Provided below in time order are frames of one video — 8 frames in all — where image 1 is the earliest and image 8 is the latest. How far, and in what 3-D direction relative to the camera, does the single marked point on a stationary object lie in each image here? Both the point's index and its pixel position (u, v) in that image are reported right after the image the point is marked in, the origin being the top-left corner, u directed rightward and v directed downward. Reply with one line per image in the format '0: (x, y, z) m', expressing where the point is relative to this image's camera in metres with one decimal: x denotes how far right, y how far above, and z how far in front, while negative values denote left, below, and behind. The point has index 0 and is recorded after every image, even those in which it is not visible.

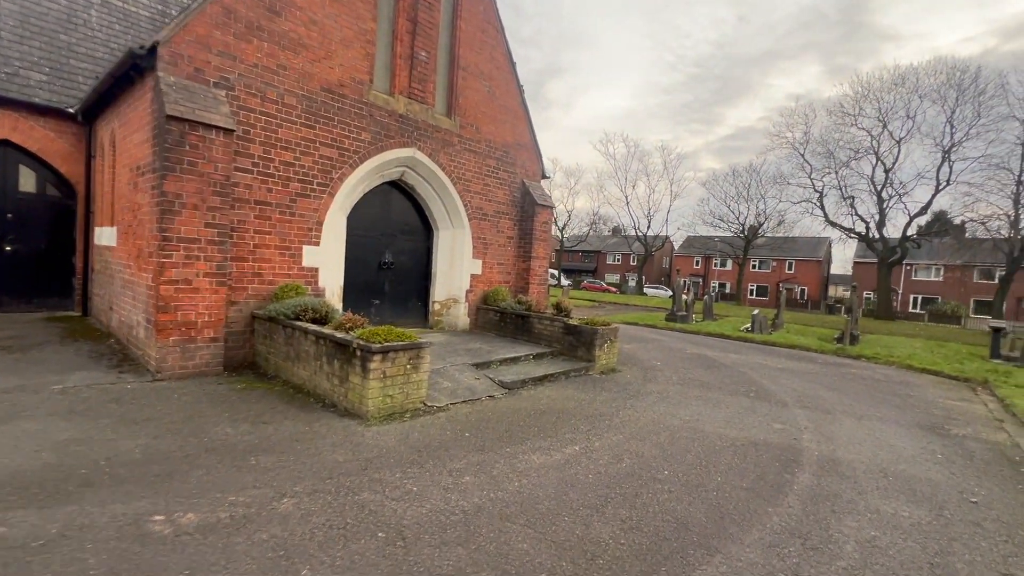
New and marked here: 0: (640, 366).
0: (+2.5, -1.5, +9.0) m
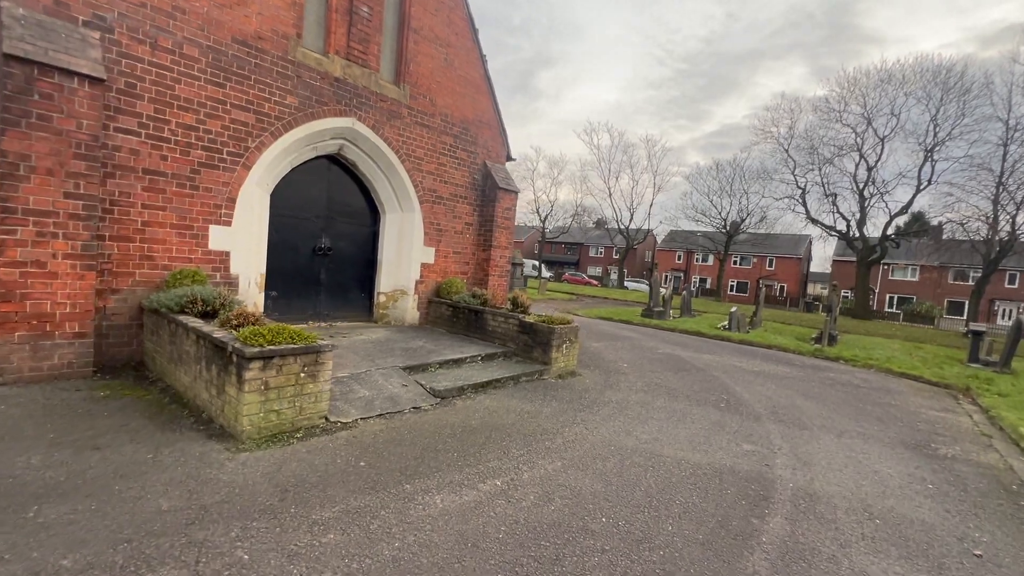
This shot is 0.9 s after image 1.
0: (+1.6, -1.4, +8.2) m
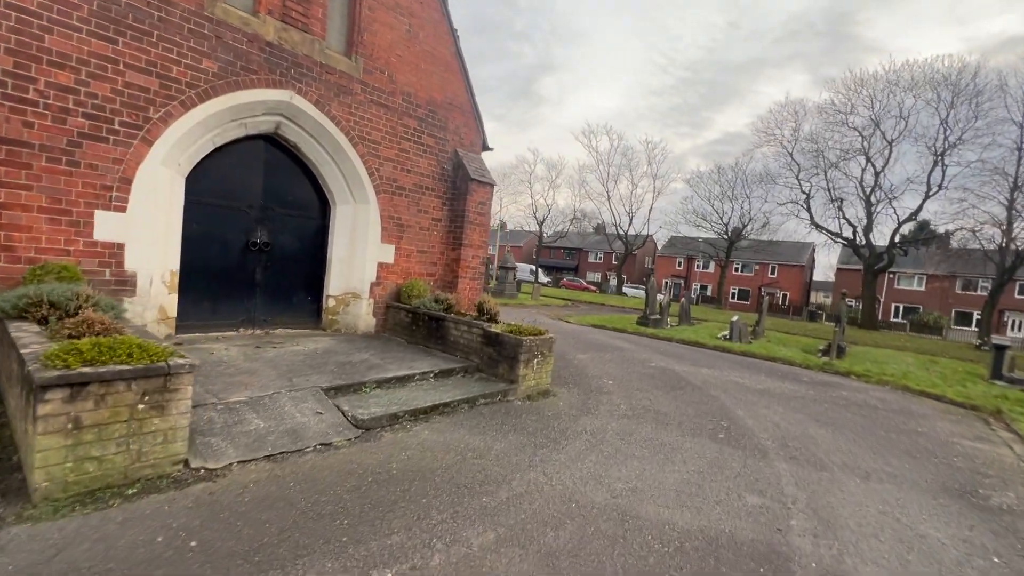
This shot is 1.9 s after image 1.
0: (+1.1, -1.5, +7.0) m
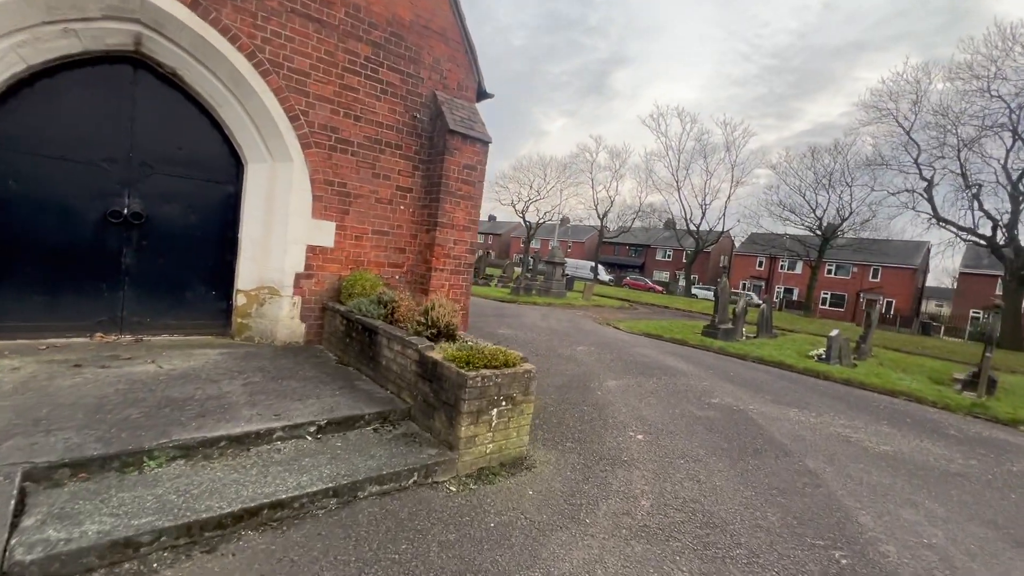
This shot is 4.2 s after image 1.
0: (+0.7, -1.5, +4.3) m
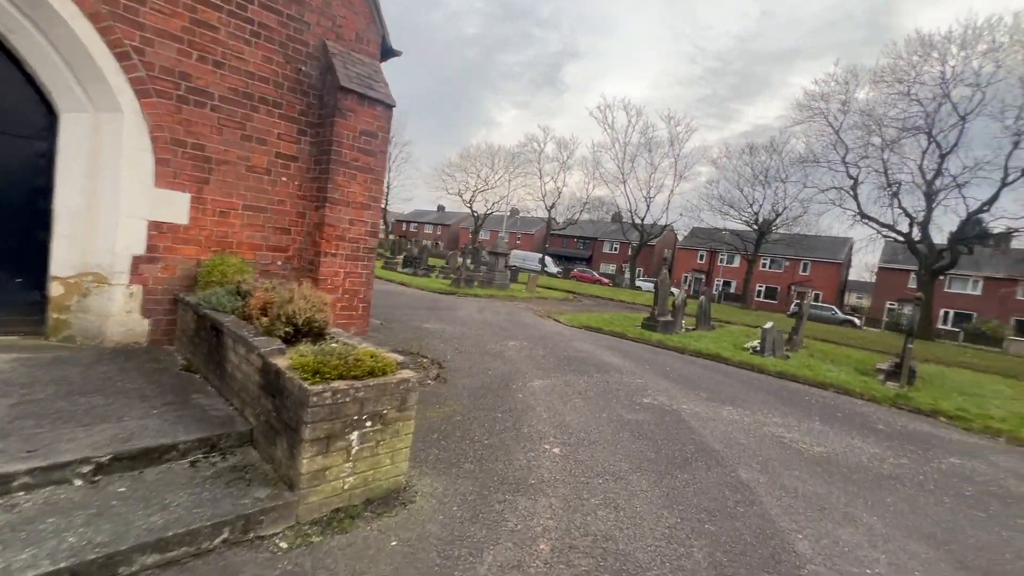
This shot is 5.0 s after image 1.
0: (-0.2, -1.4, +3.6) m
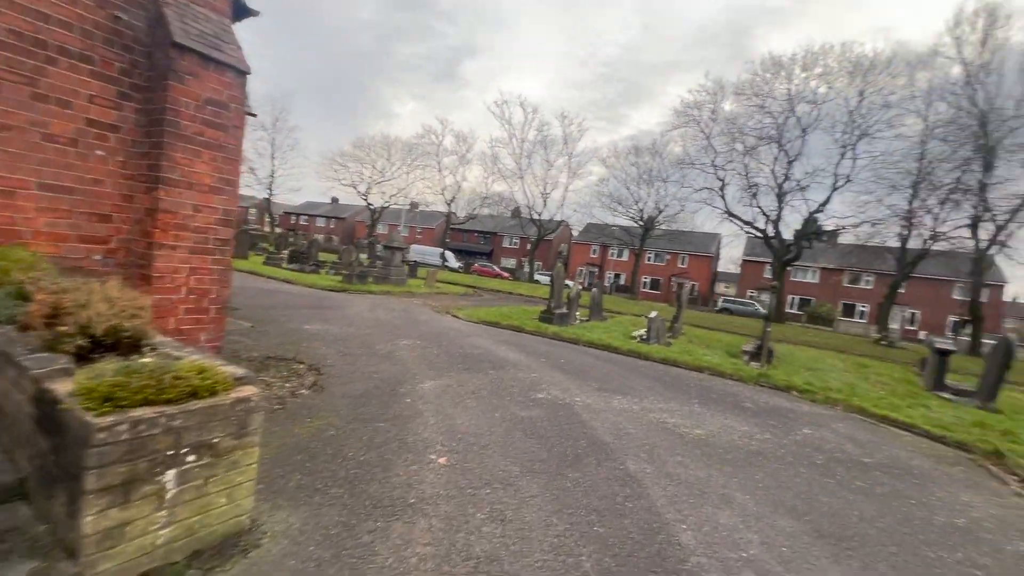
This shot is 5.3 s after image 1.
0: (-1.0, -1.4, +3.1) m
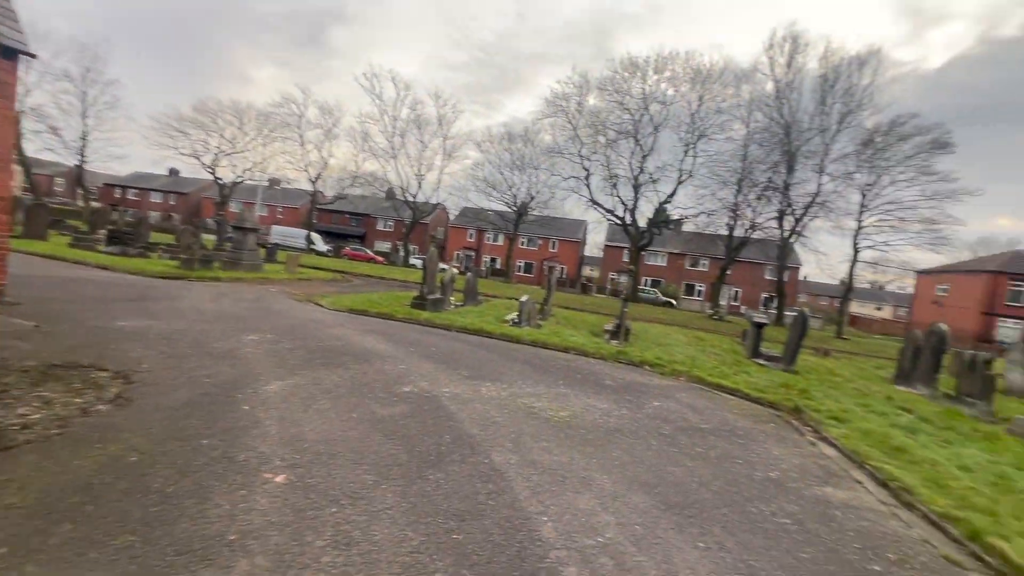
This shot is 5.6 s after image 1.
0: (-1.9, -1.4, +2.5) m
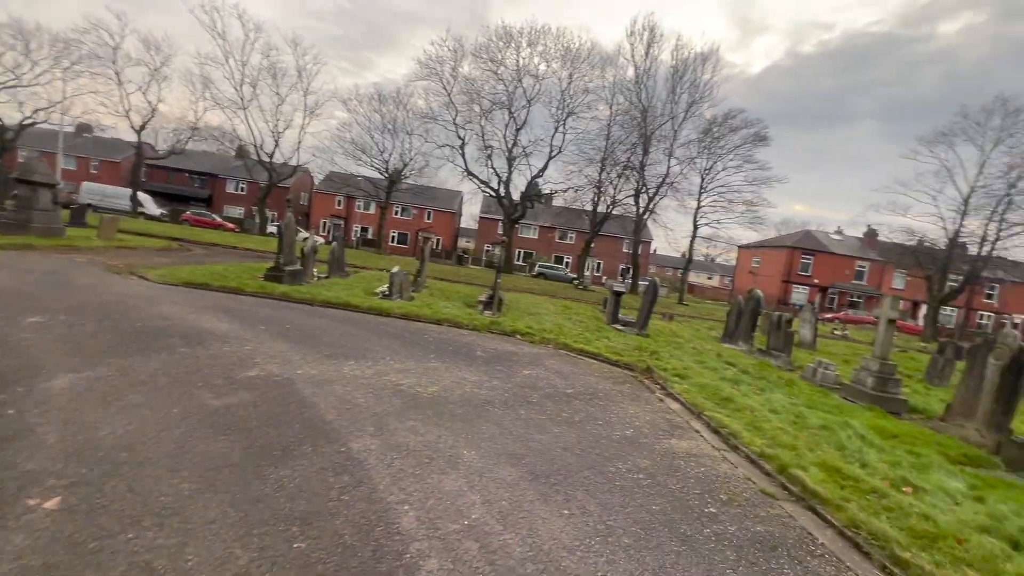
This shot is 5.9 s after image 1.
0: (-2.5, -1.2, +1.7) m
